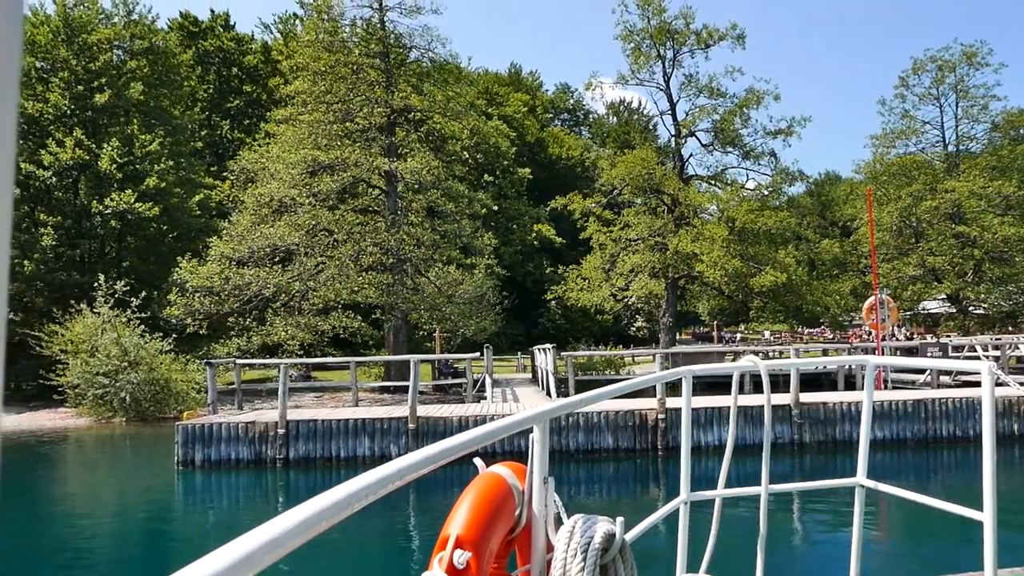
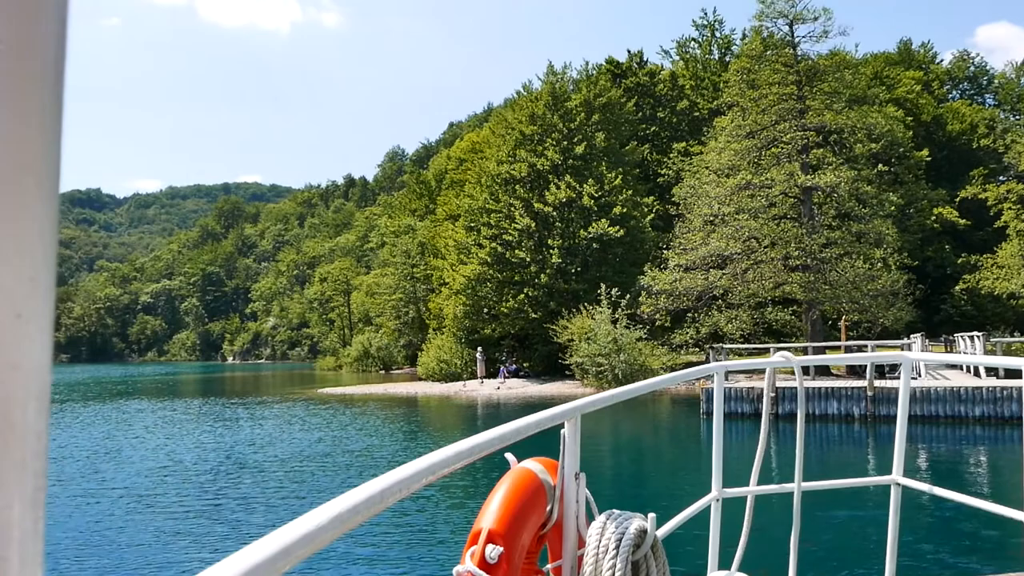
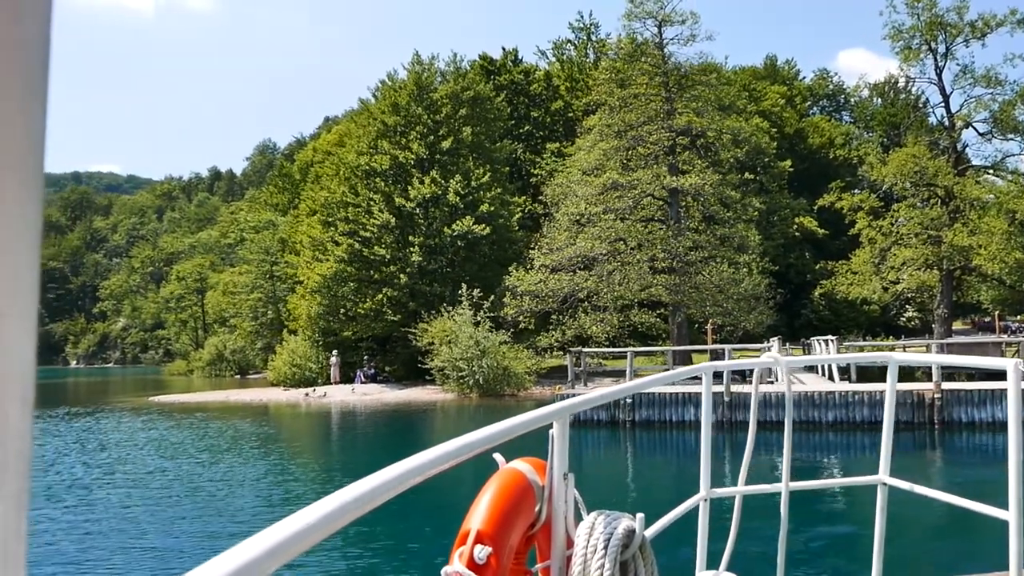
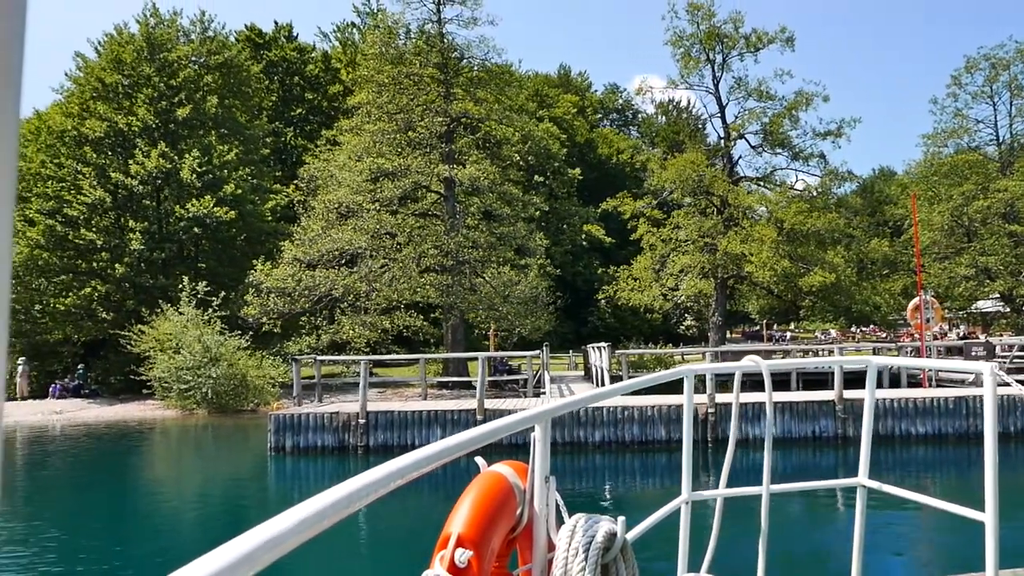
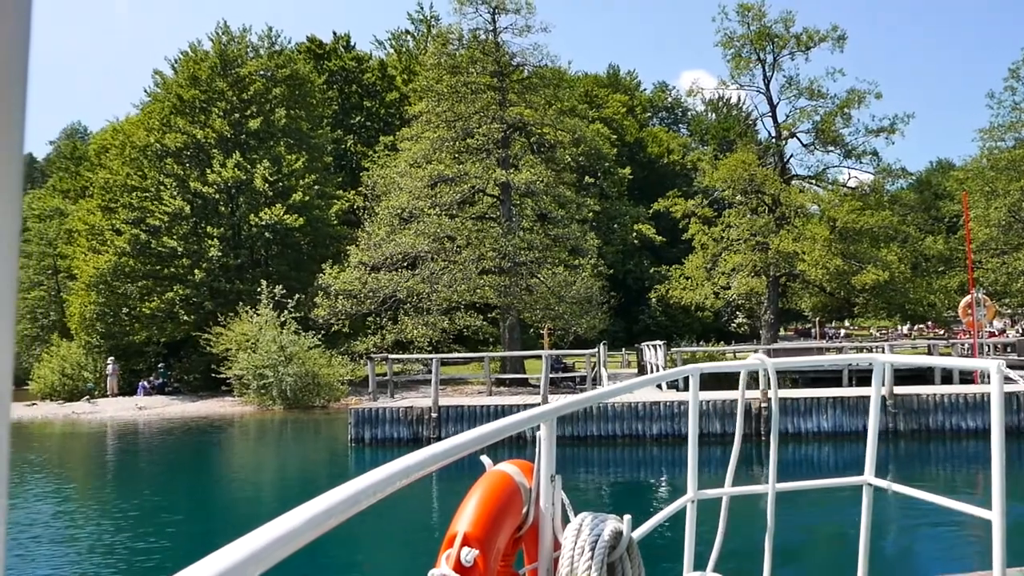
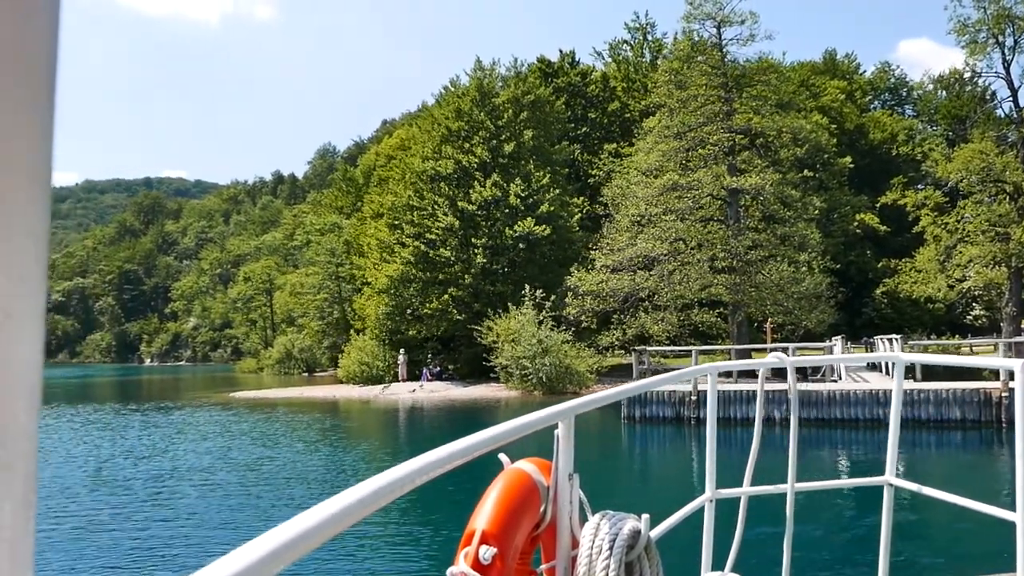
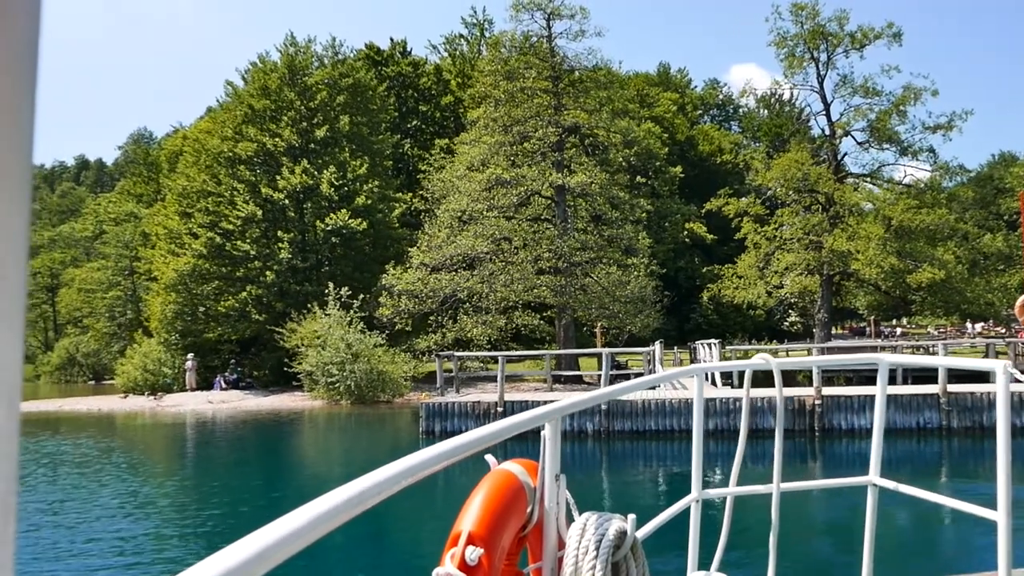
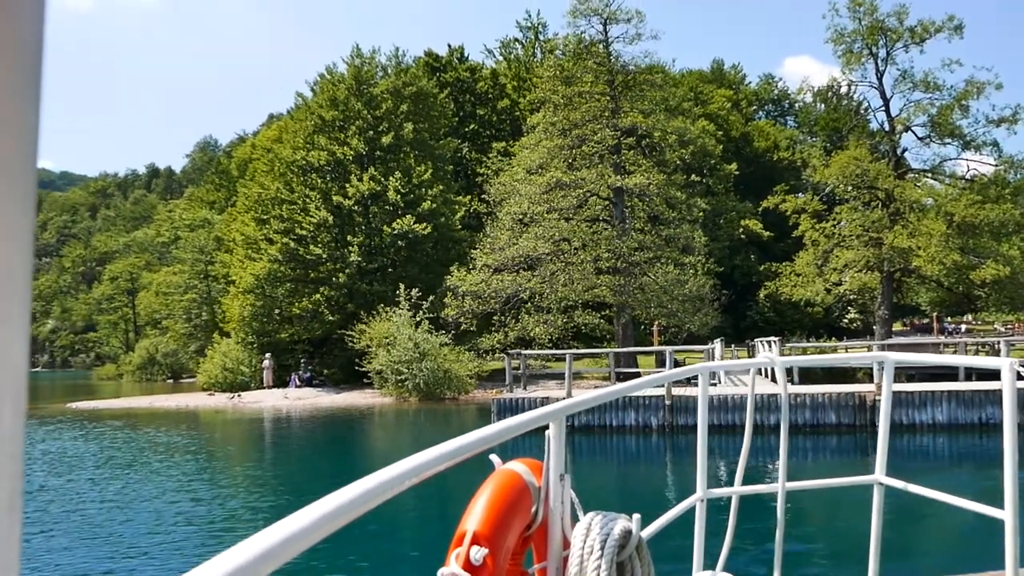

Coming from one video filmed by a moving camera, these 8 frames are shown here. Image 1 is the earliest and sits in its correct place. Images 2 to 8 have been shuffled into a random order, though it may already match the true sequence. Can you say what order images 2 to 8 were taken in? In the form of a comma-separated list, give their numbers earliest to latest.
4, 5, 7, 8, 3, 6, 2
